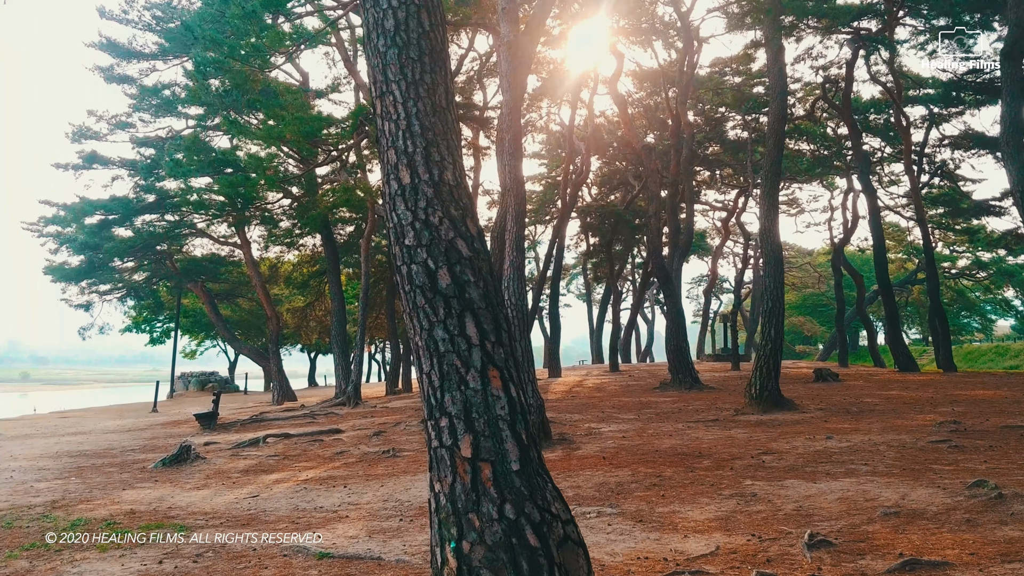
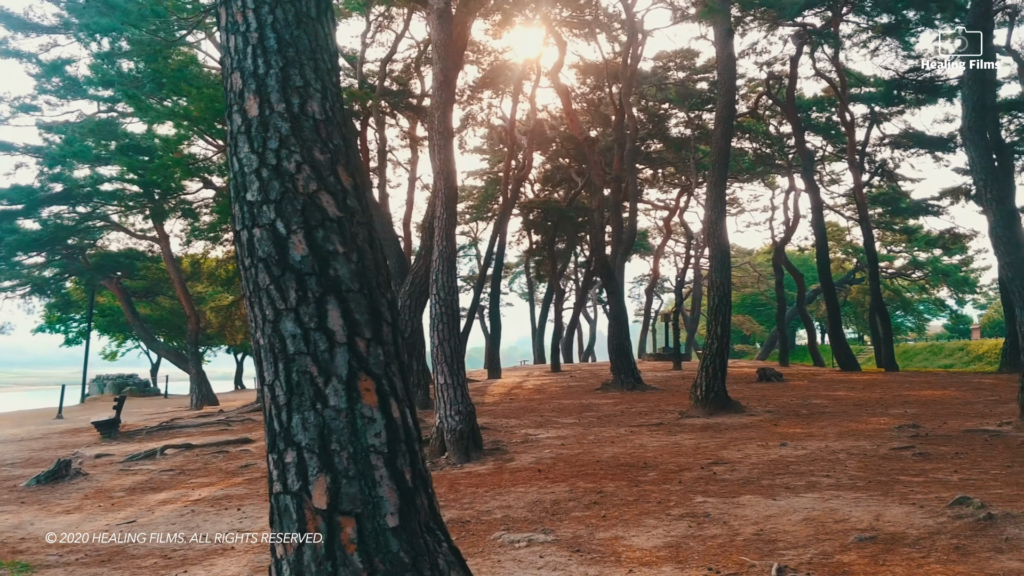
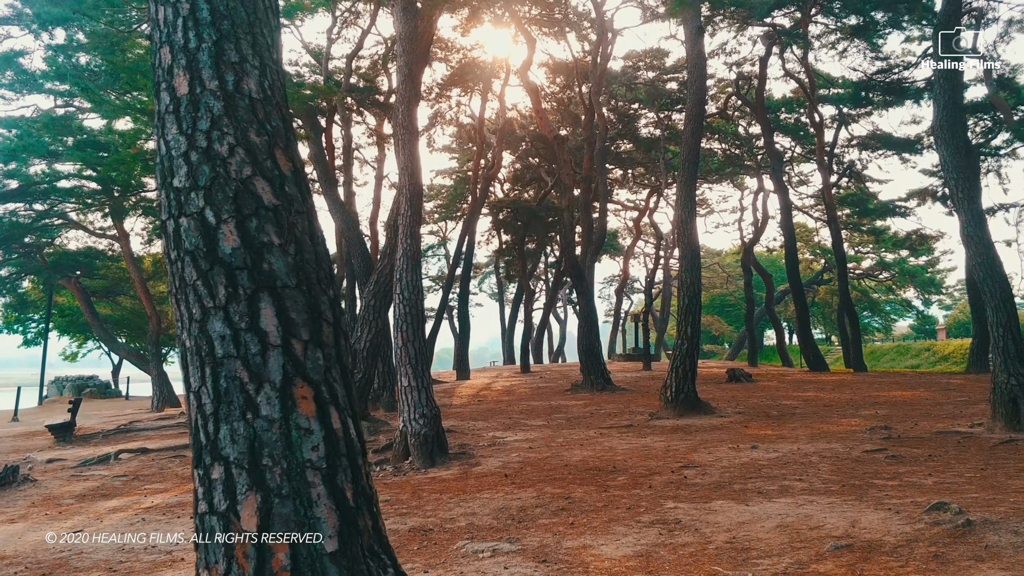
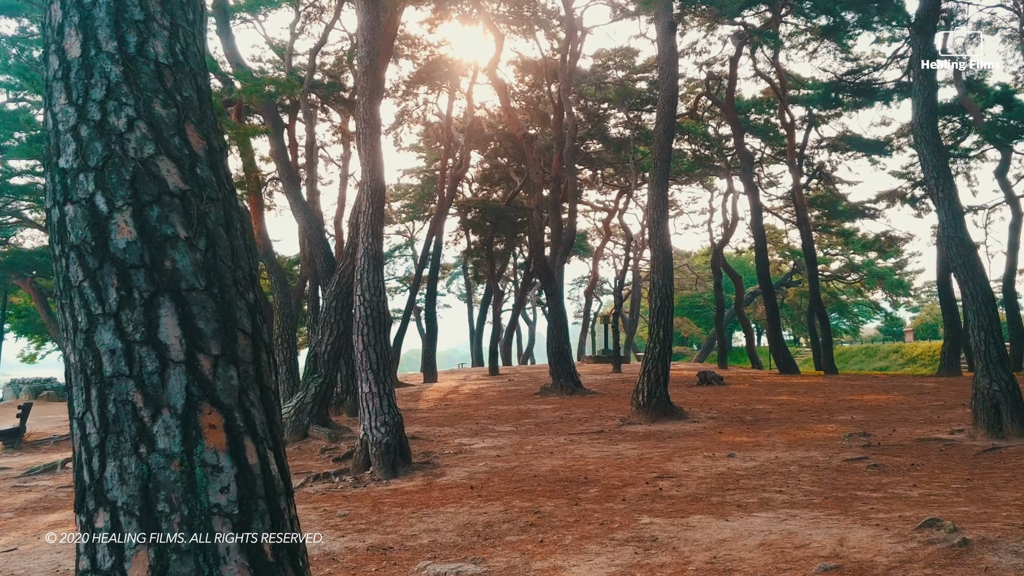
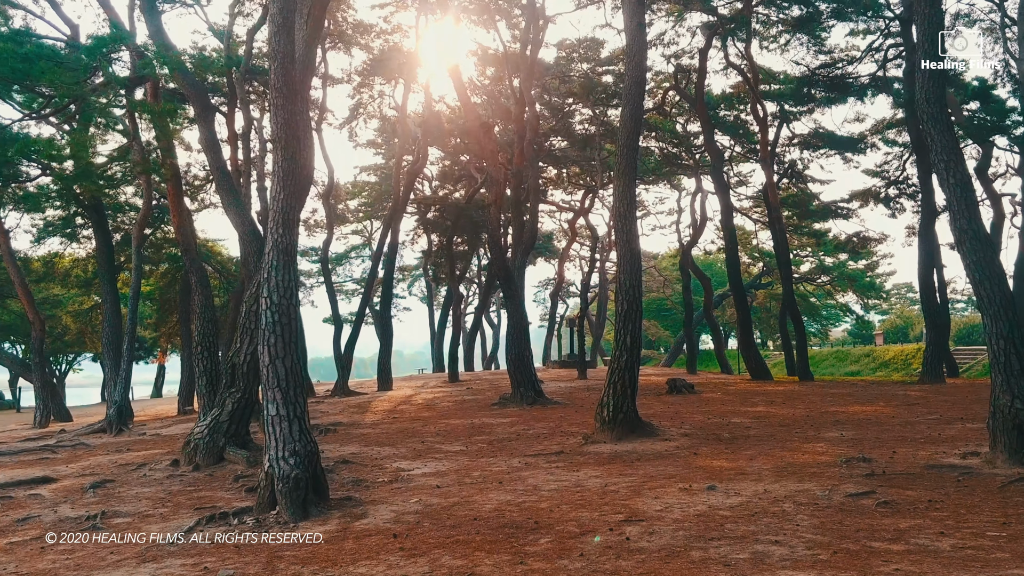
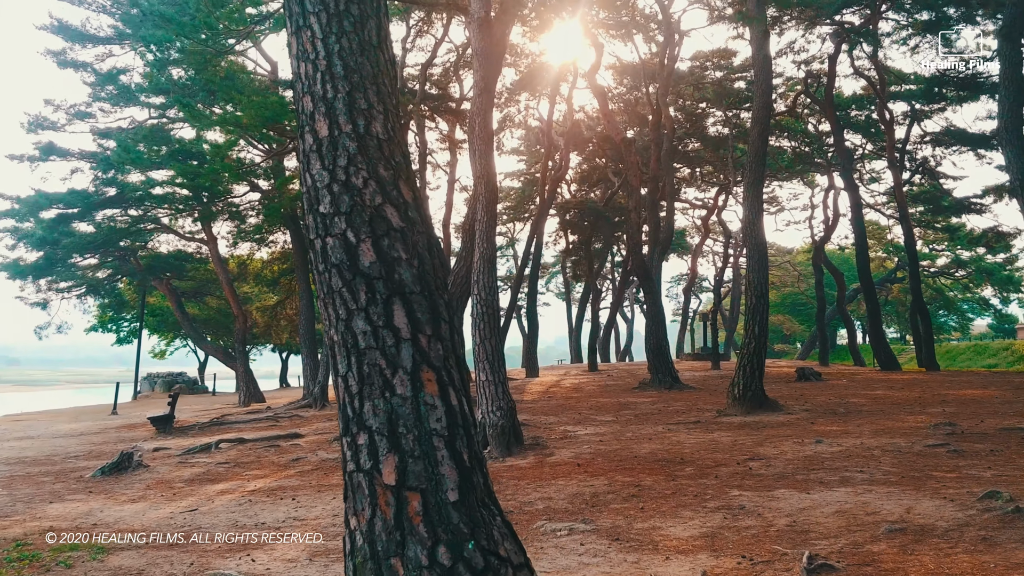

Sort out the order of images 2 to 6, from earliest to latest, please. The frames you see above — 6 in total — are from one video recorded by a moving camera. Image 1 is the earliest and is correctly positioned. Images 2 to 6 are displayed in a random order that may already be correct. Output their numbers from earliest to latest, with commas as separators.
6, 2, 3, 4, 5
